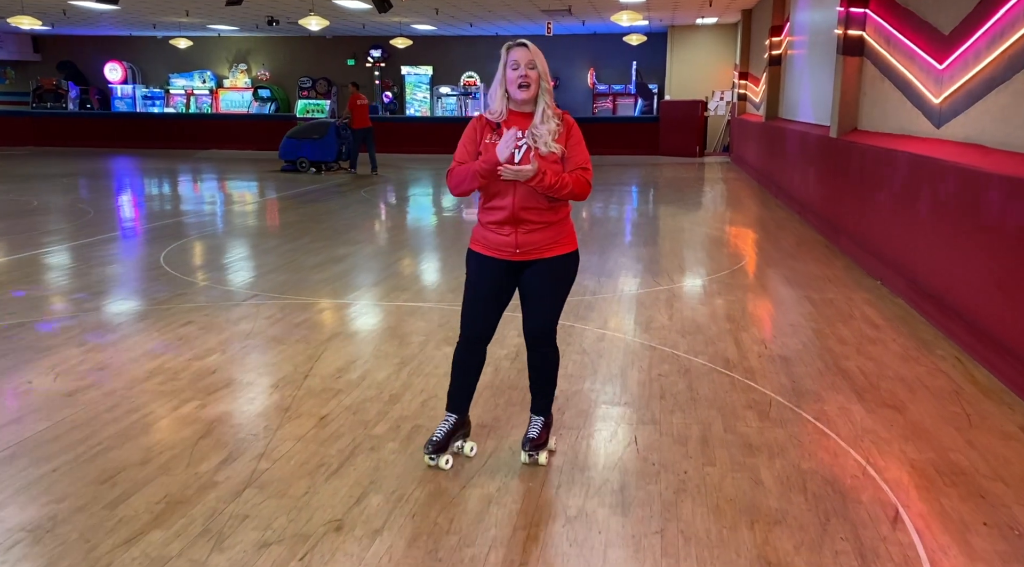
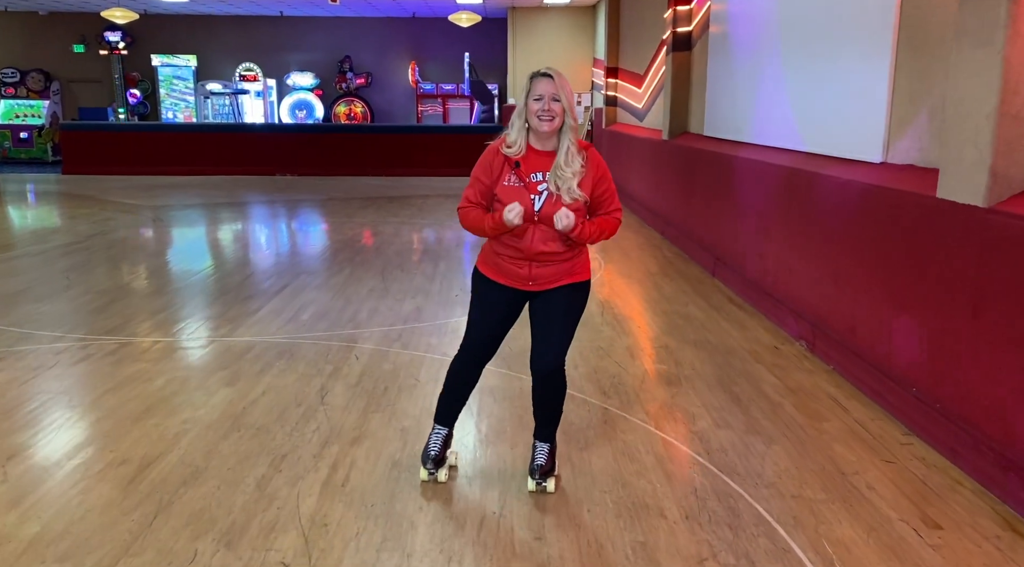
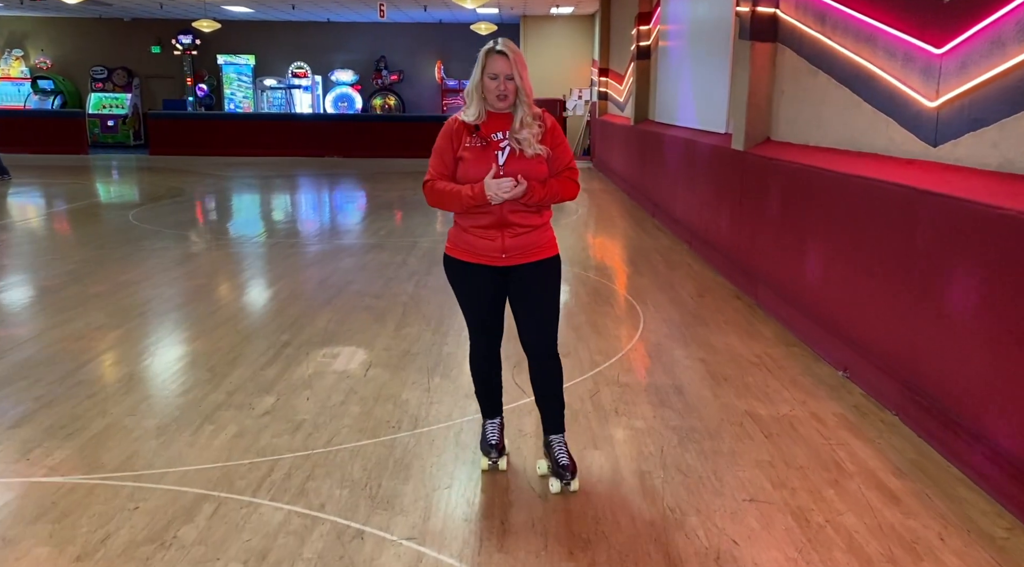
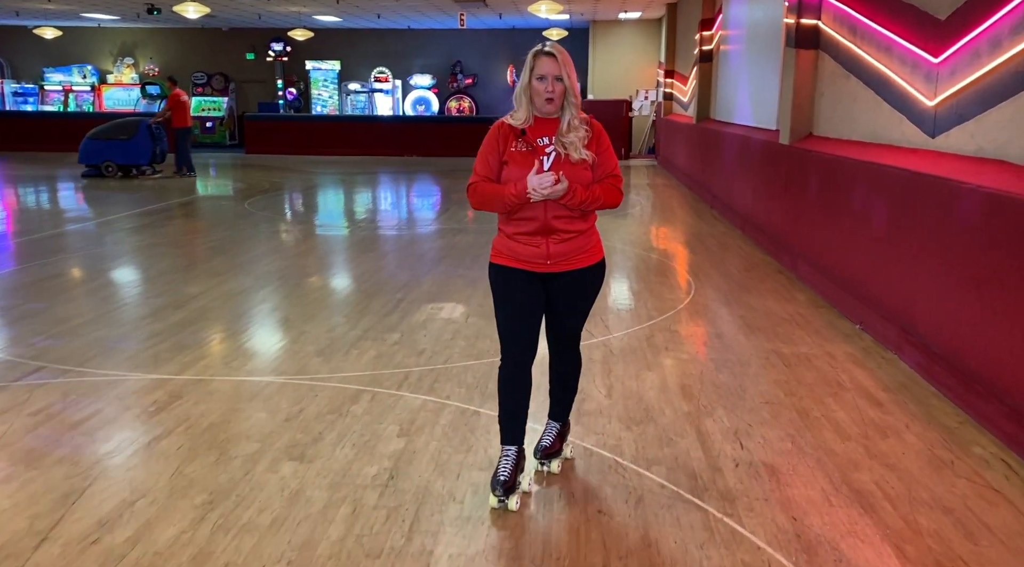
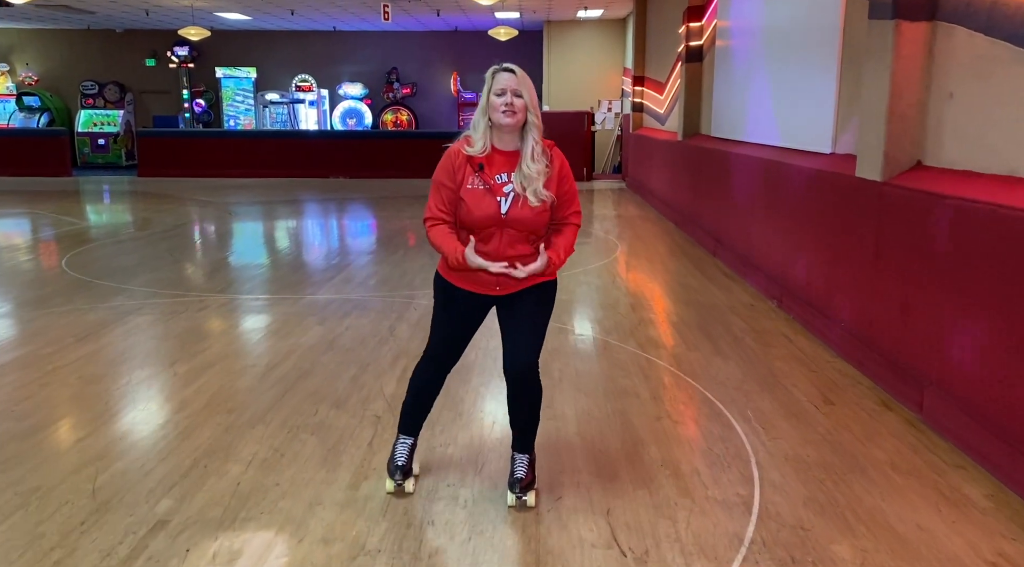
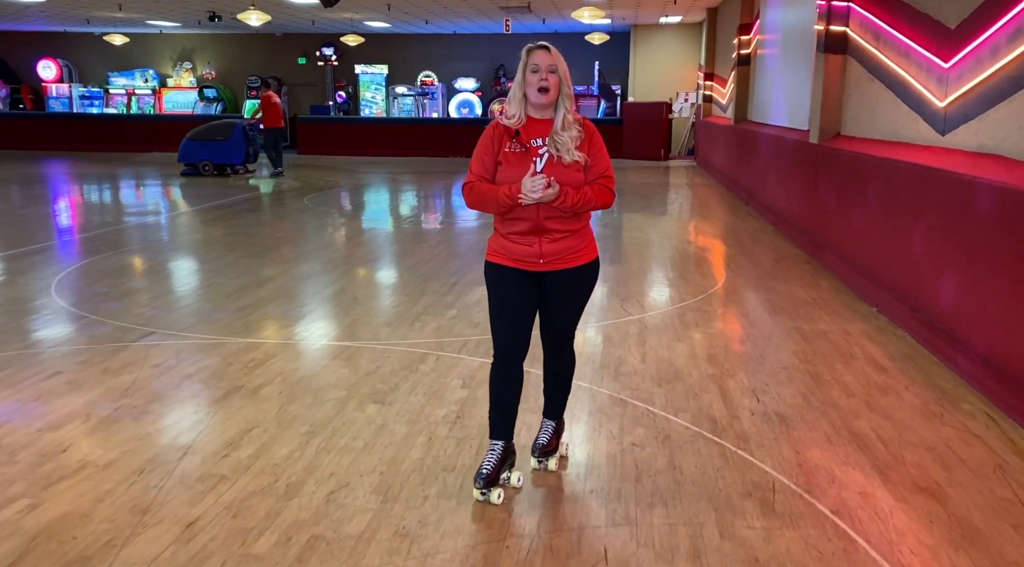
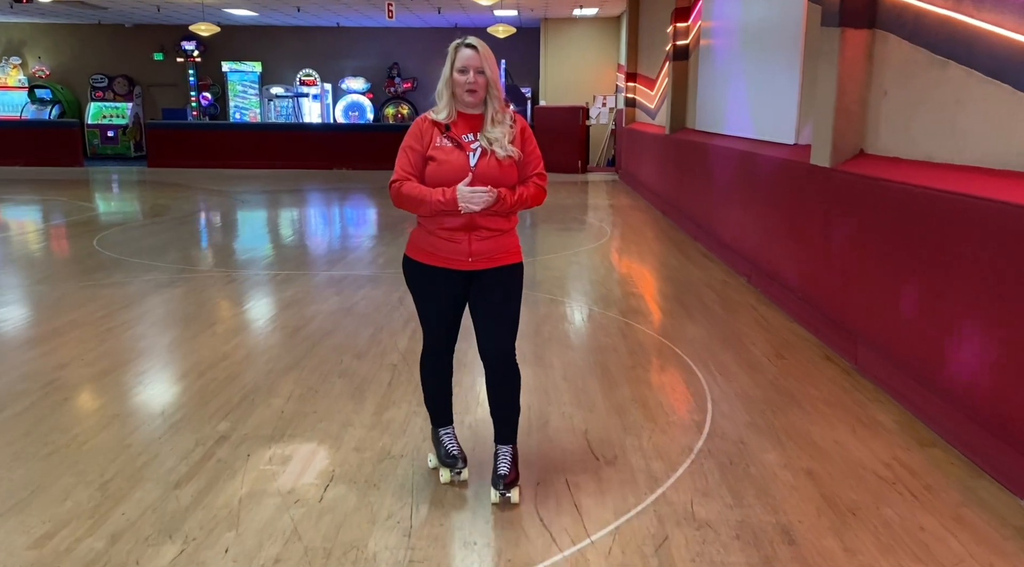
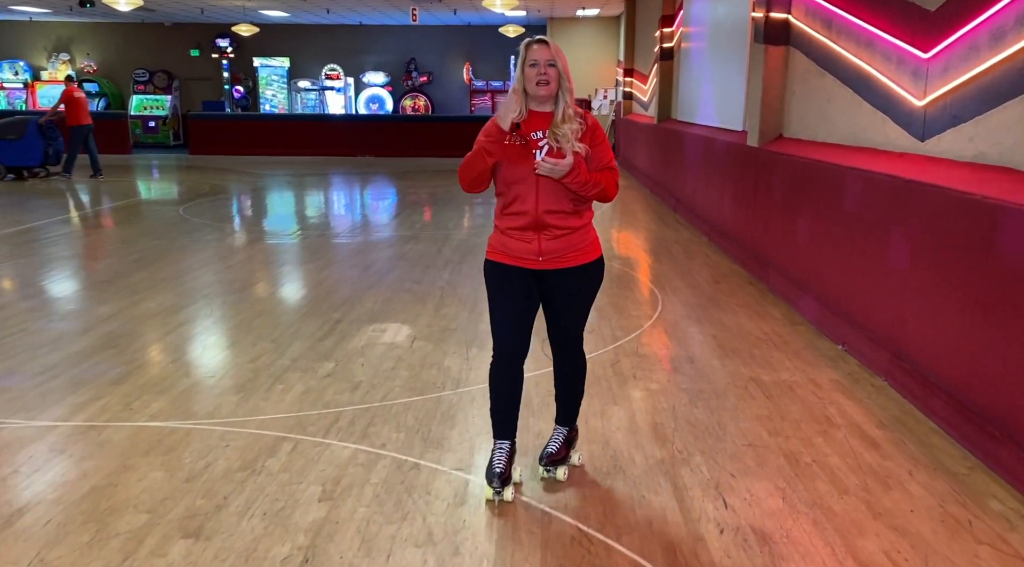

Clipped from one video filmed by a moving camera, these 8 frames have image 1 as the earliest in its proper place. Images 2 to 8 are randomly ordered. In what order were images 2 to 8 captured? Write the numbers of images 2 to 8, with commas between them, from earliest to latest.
6, 4, 8, 3, 7, 5, 2
